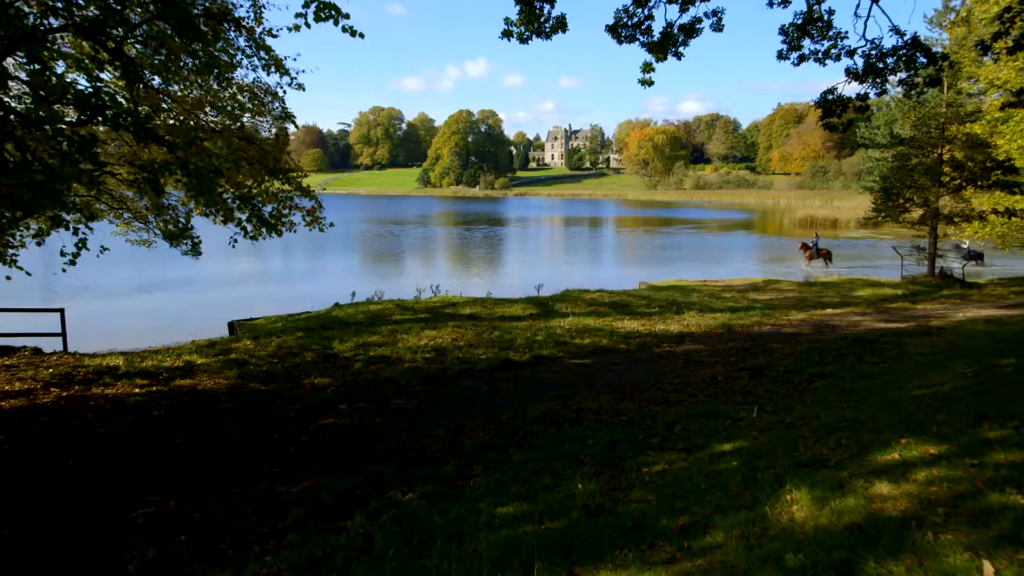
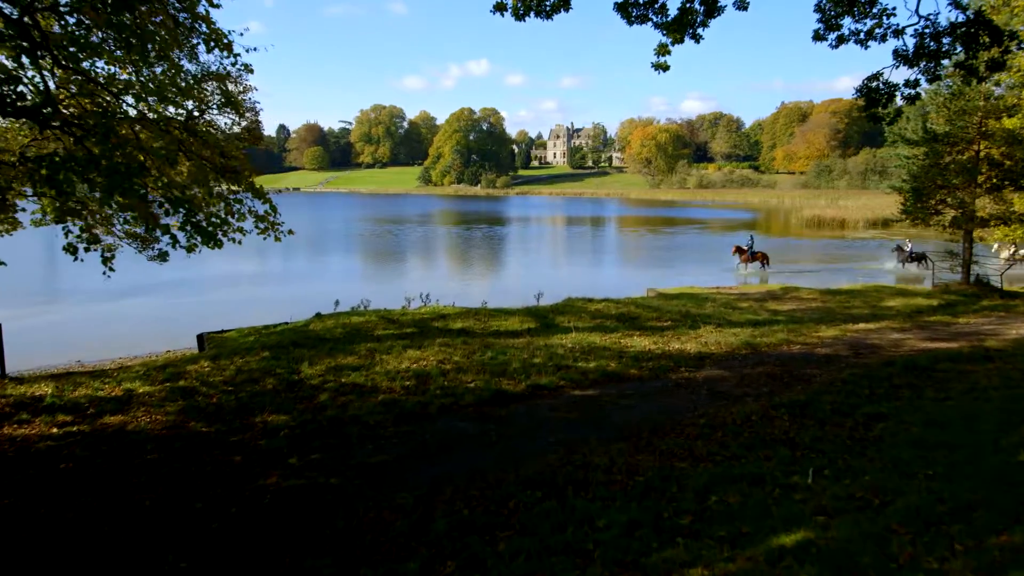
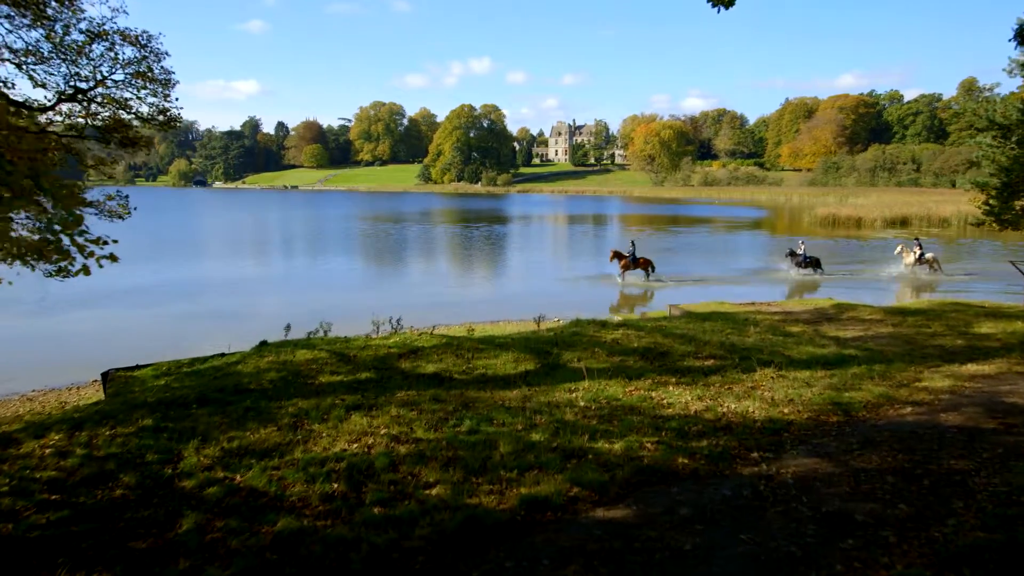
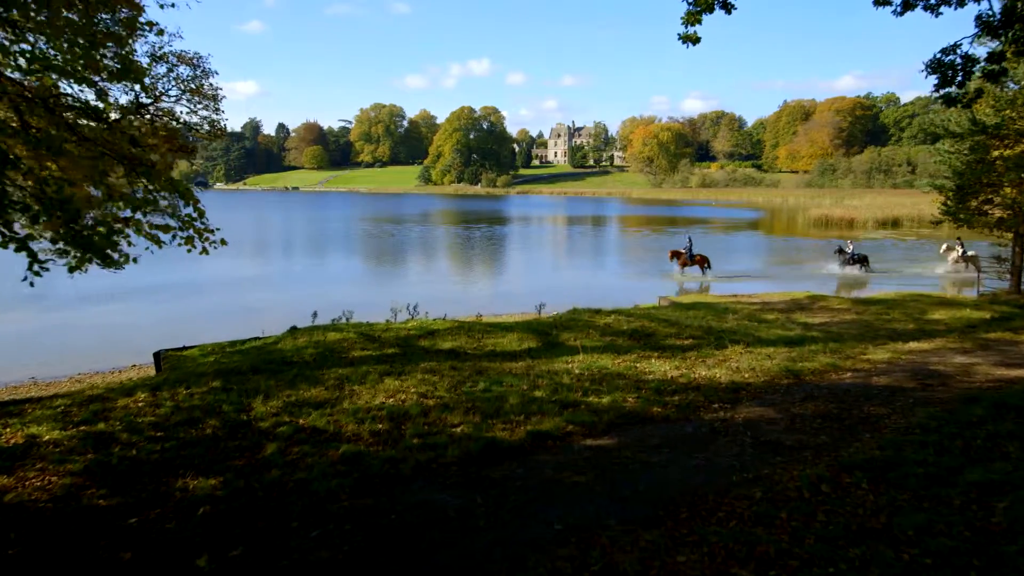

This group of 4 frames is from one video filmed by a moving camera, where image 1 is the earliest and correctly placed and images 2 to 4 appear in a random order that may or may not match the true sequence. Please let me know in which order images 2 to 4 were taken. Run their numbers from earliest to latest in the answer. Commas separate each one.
2, 4, 3
